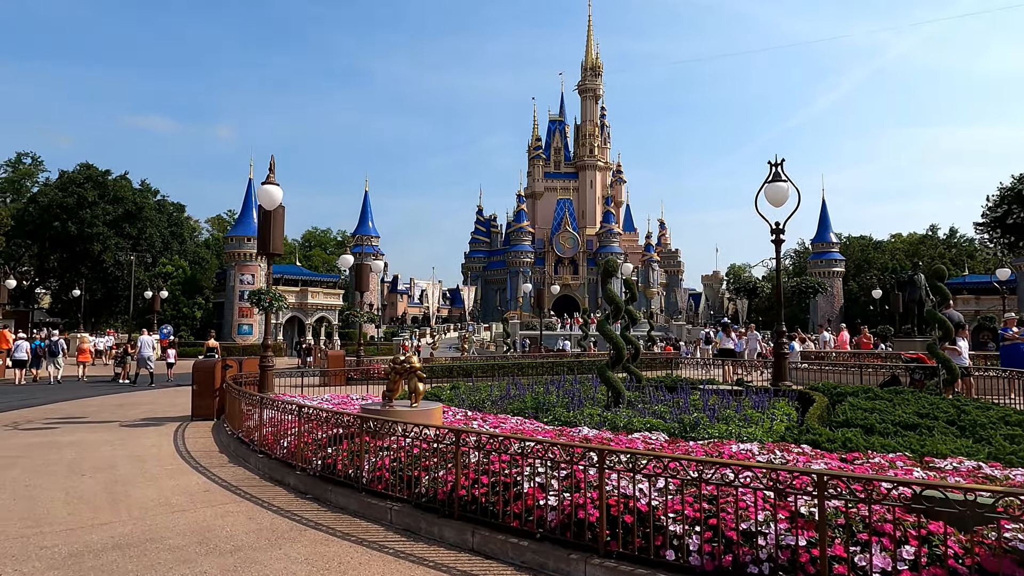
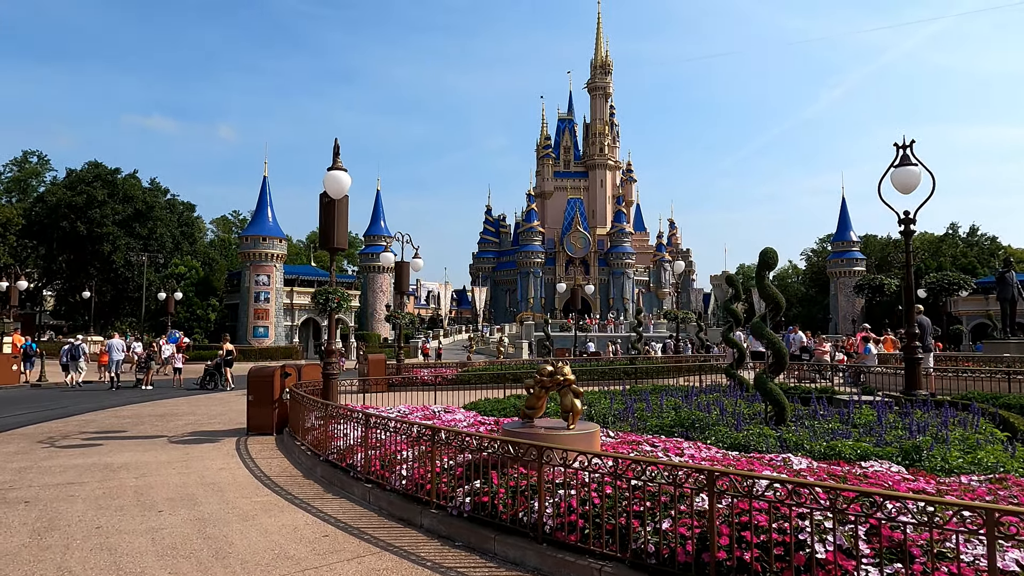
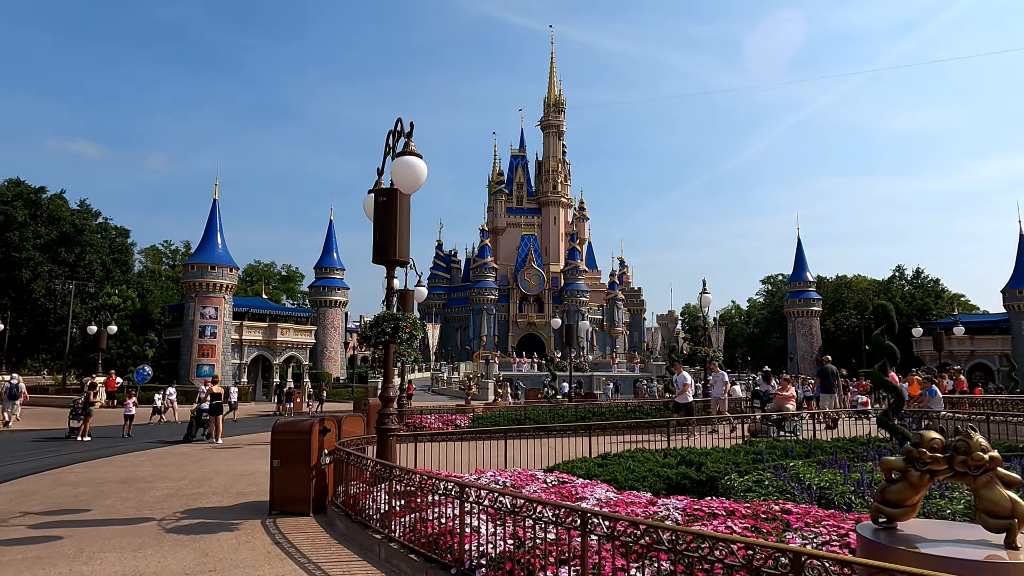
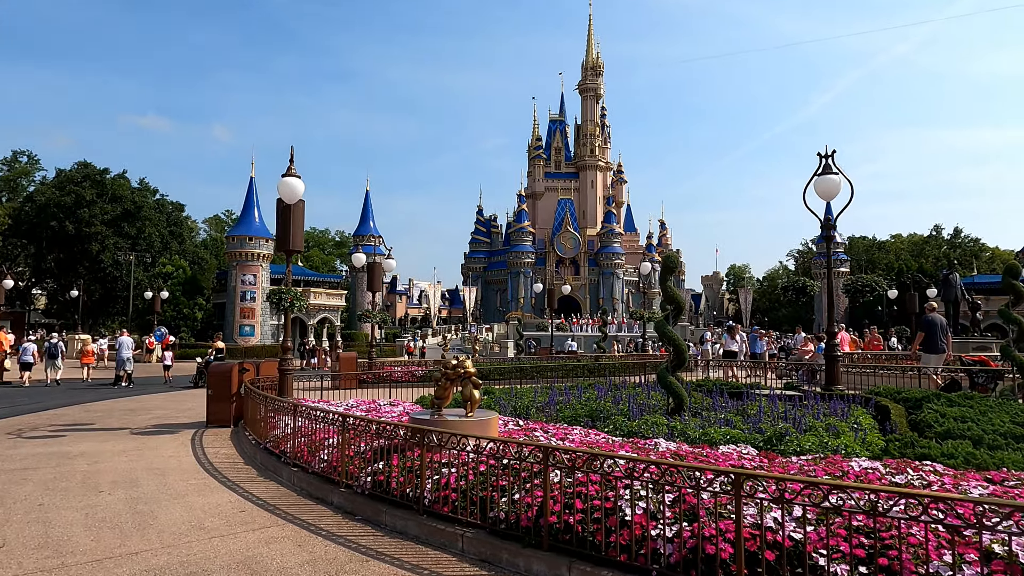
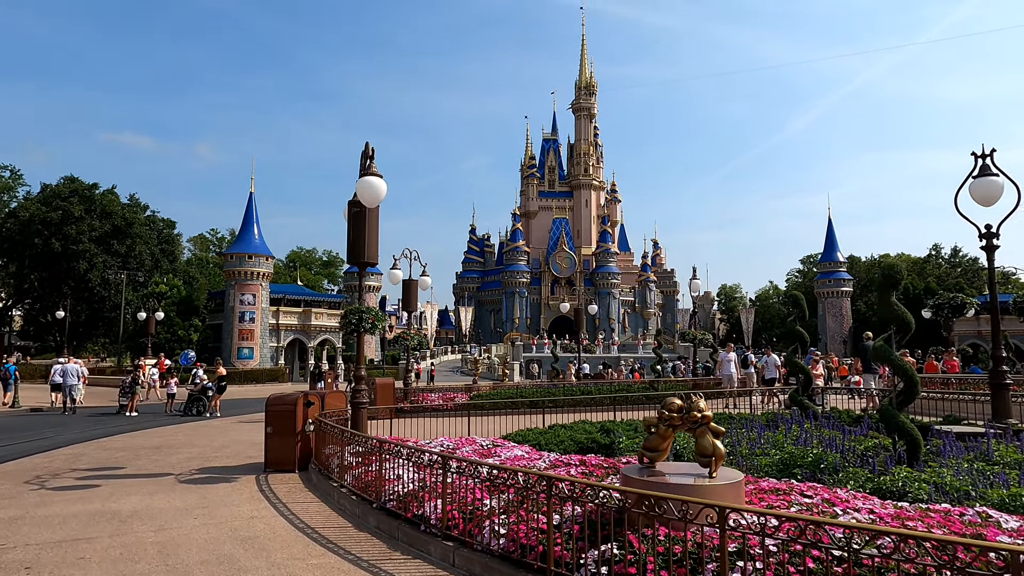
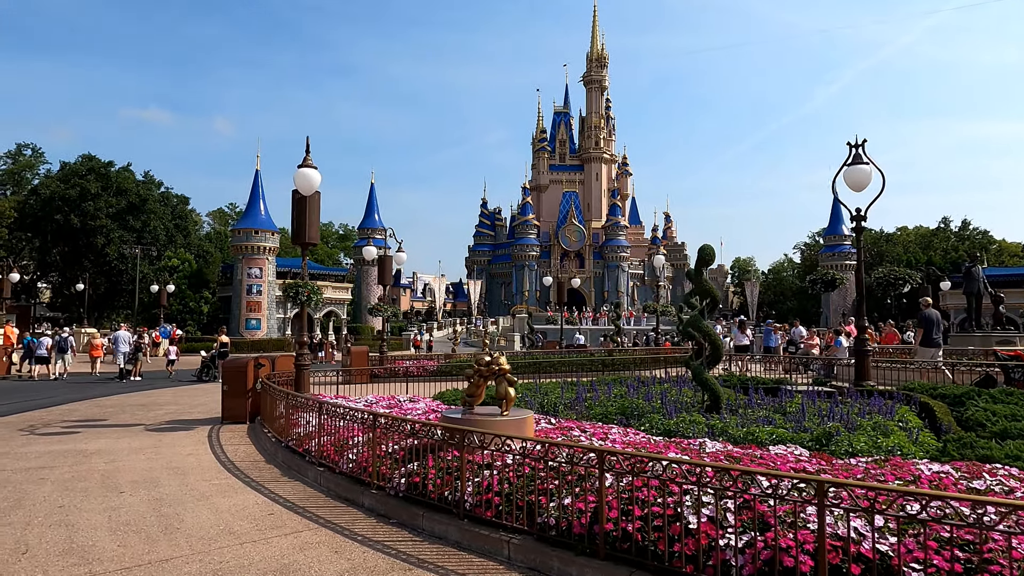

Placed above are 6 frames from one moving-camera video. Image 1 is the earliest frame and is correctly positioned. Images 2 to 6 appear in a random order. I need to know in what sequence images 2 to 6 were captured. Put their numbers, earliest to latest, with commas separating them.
4, 6, 2, 5, 3
